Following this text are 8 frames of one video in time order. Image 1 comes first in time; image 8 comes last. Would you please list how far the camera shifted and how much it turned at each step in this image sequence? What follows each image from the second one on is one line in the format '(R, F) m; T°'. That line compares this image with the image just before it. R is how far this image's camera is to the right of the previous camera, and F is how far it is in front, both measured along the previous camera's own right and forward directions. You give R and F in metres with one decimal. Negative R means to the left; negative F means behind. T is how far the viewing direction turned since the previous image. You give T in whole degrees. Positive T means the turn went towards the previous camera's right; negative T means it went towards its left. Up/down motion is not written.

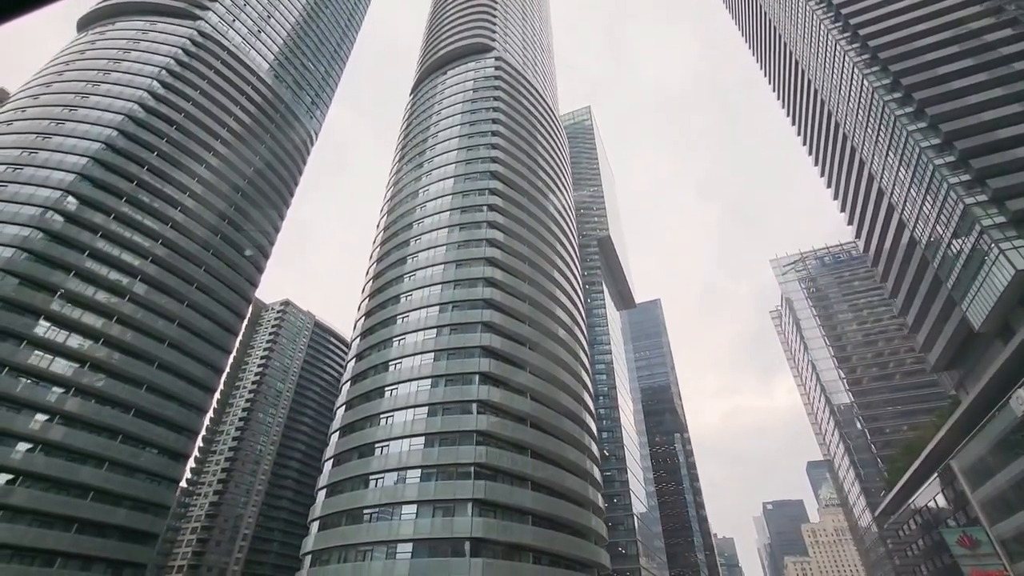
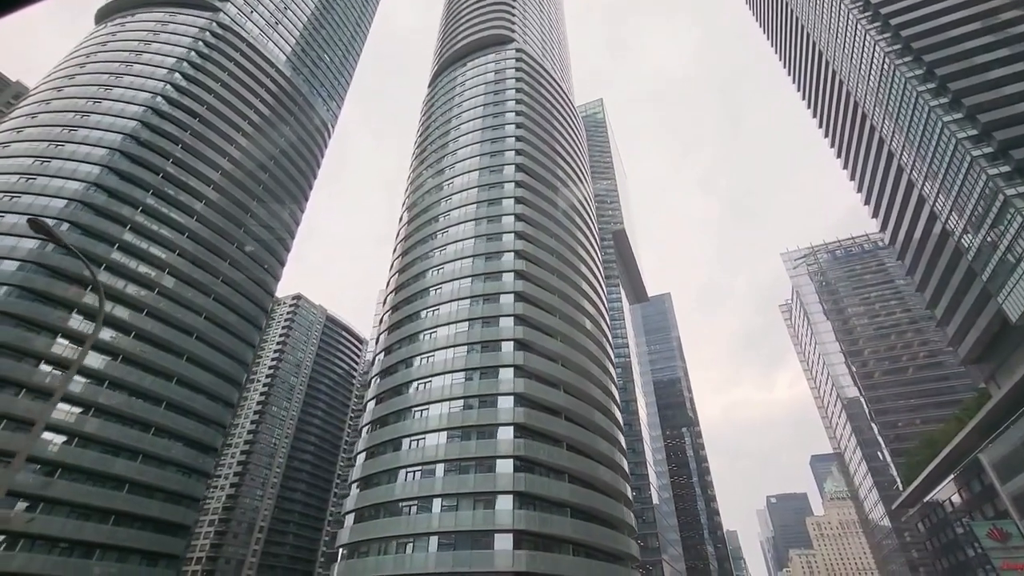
(-2.9, +0.2) m; 0°
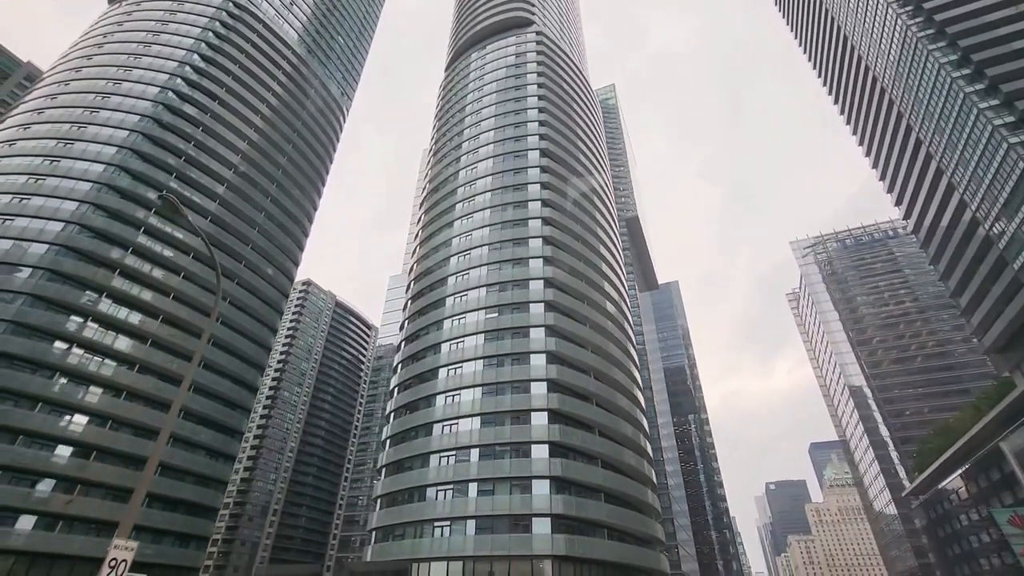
(-2.8, +0.2) m; 0°
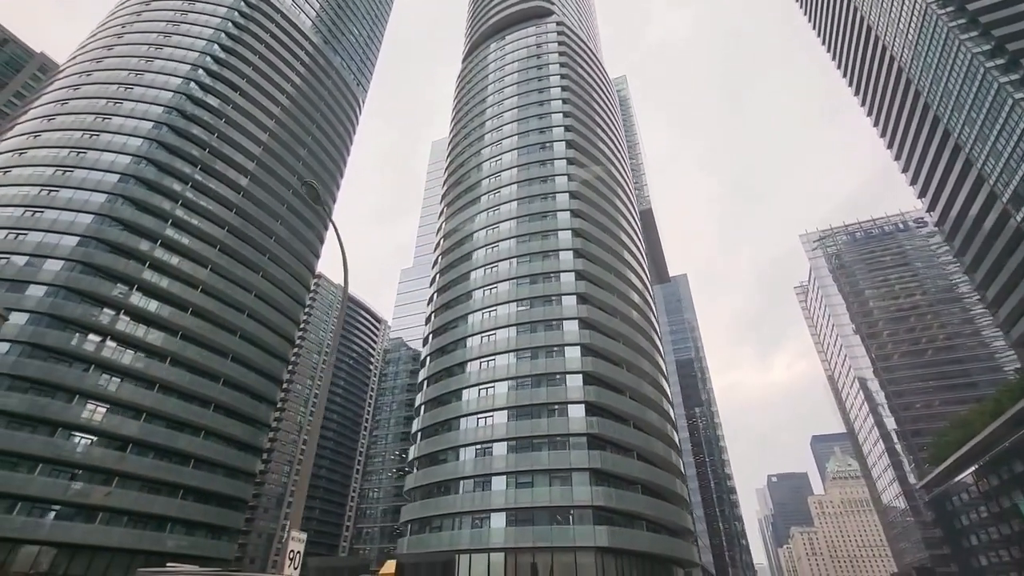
(-3.0, +0.2) m; 0°
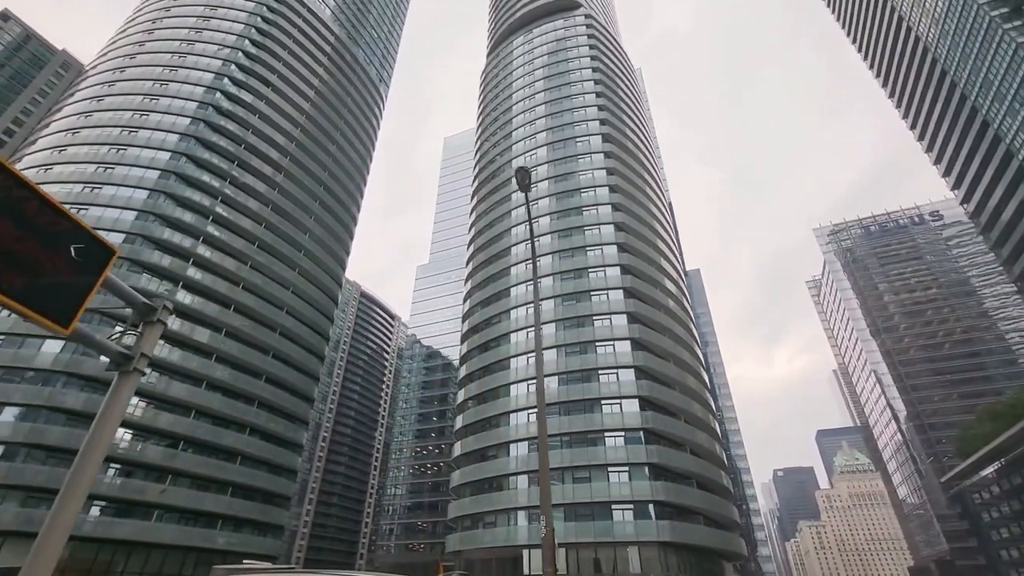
(-4.2, +0.3) m; 0°
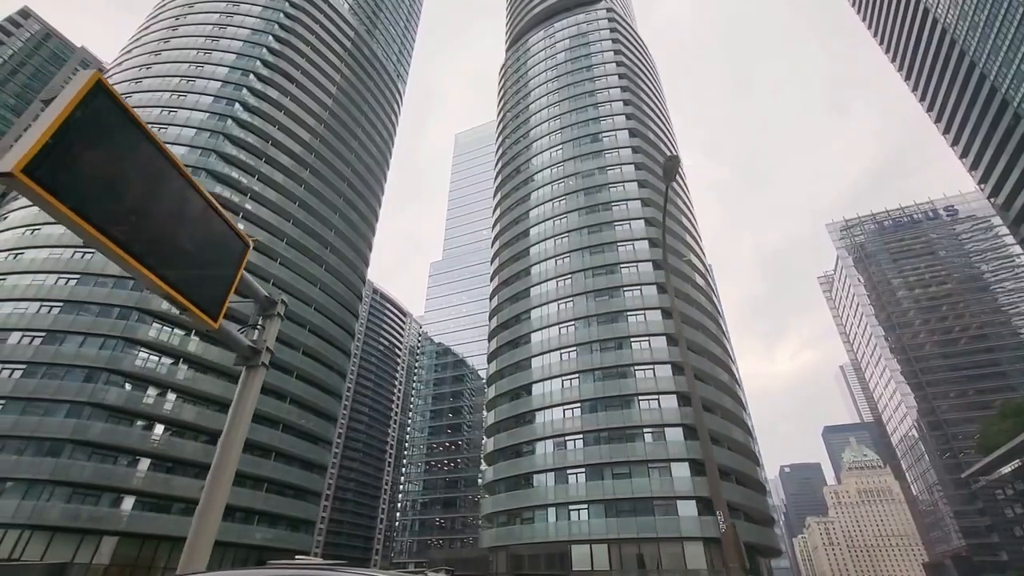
(-2.8, +0.2) m; 0°
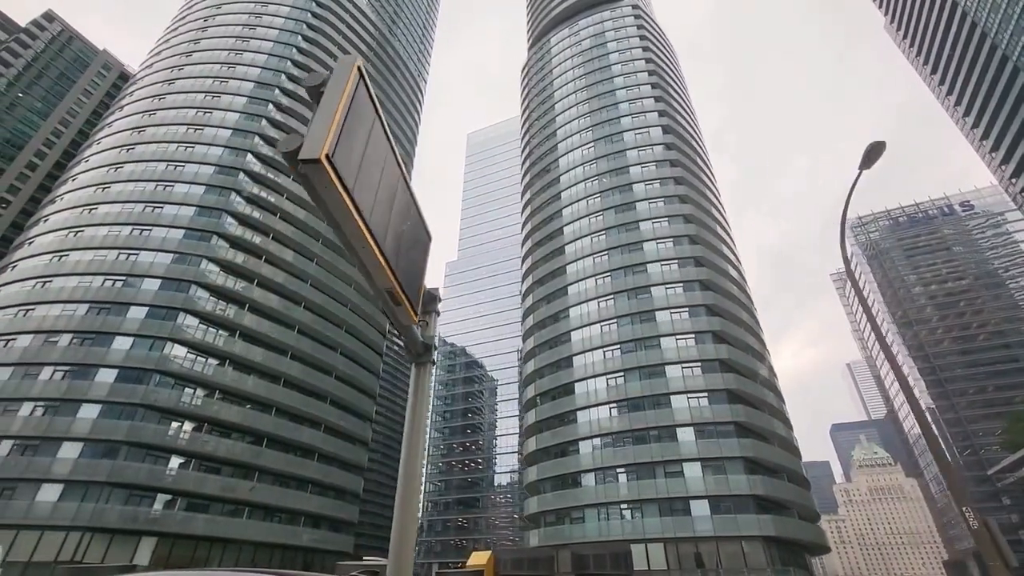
(-3.6, +0.2) m; 0°
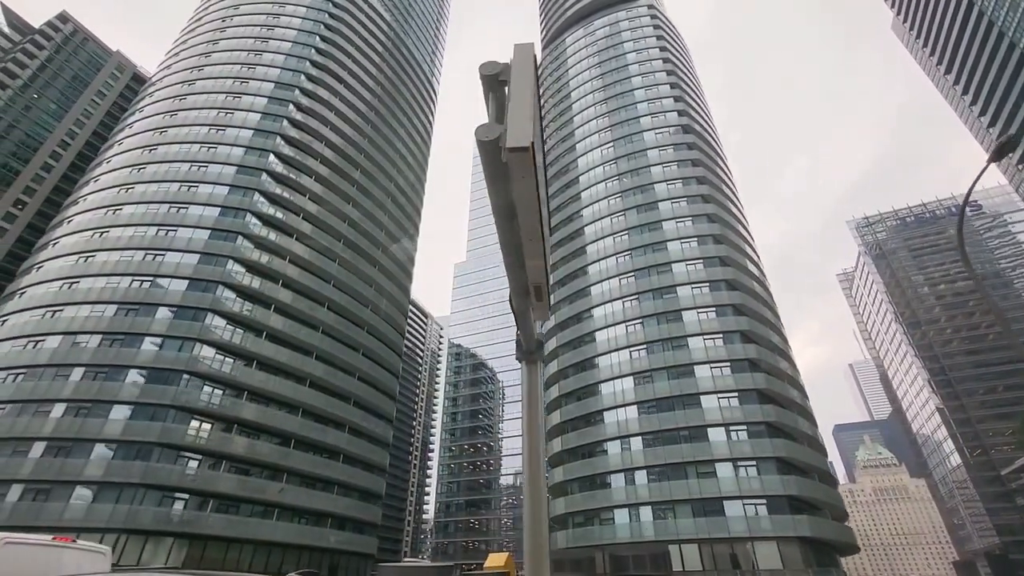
(-2.3, +0.2) m; 0°
